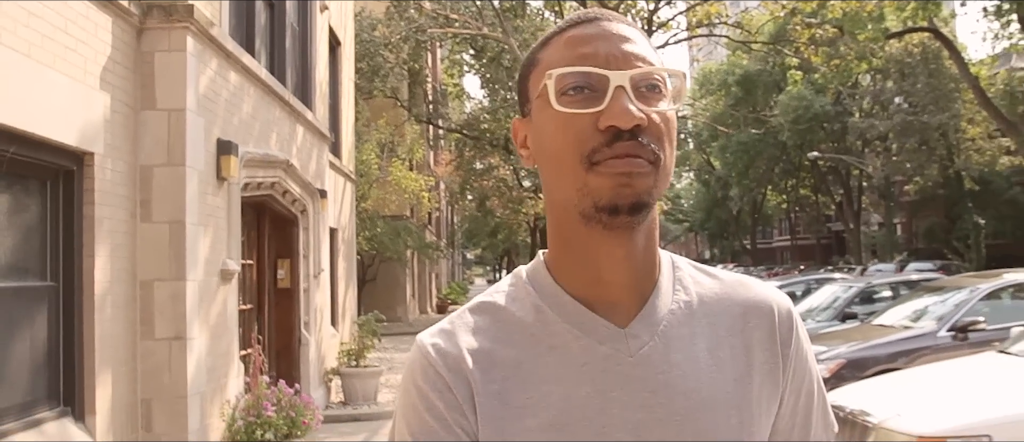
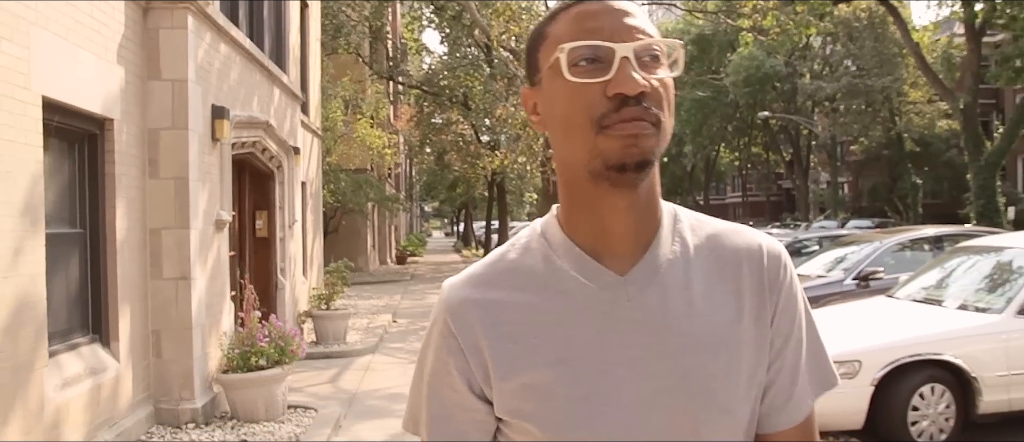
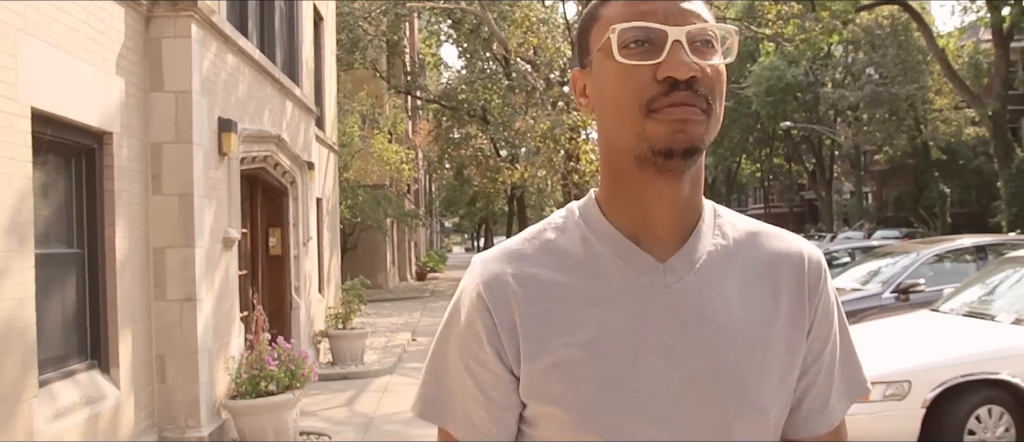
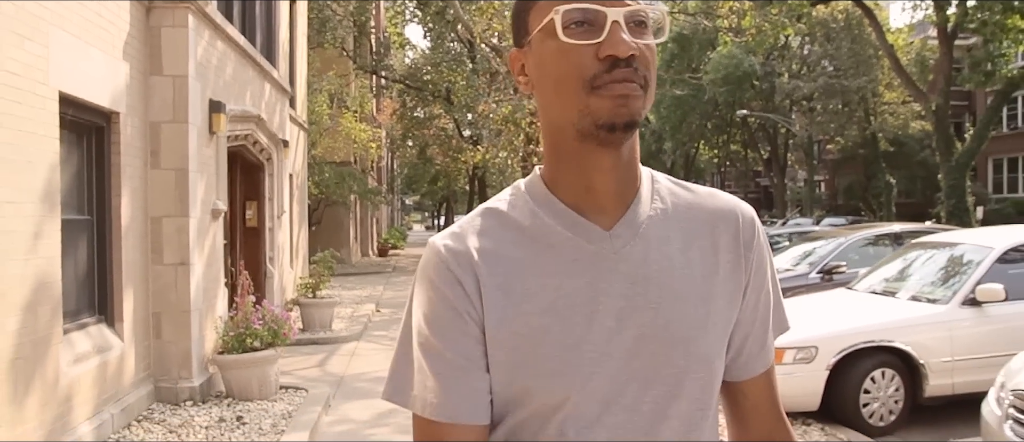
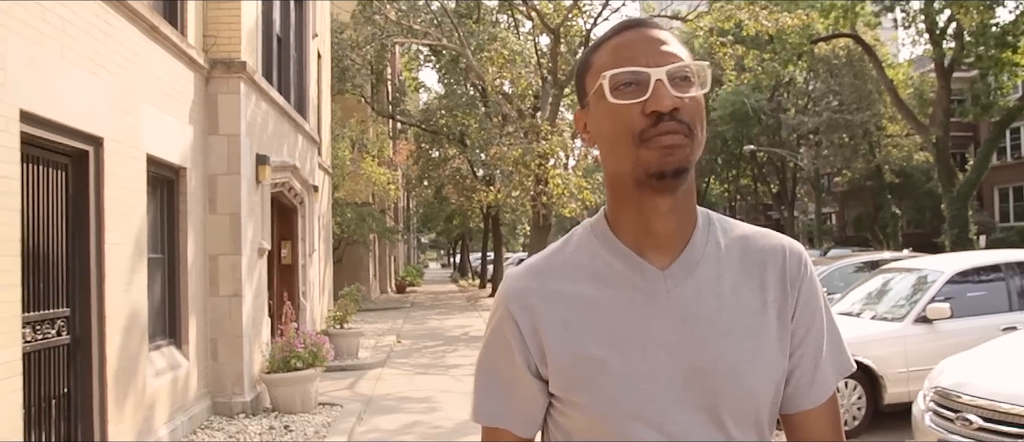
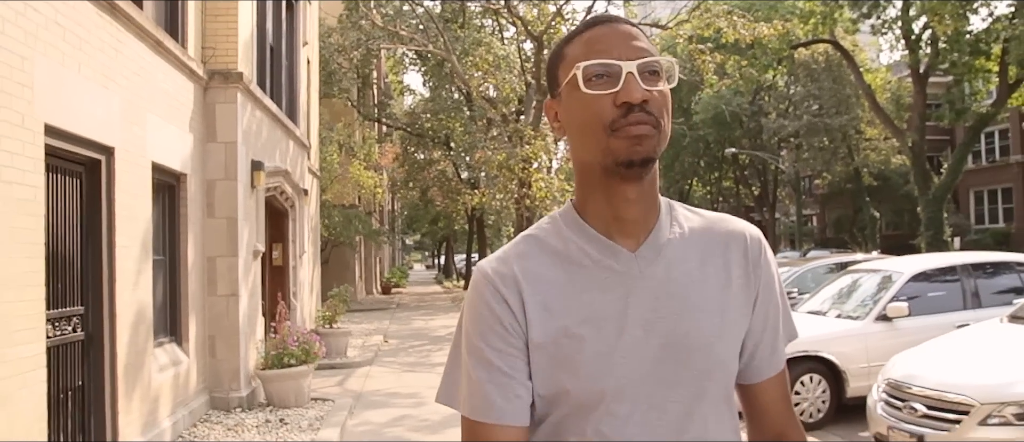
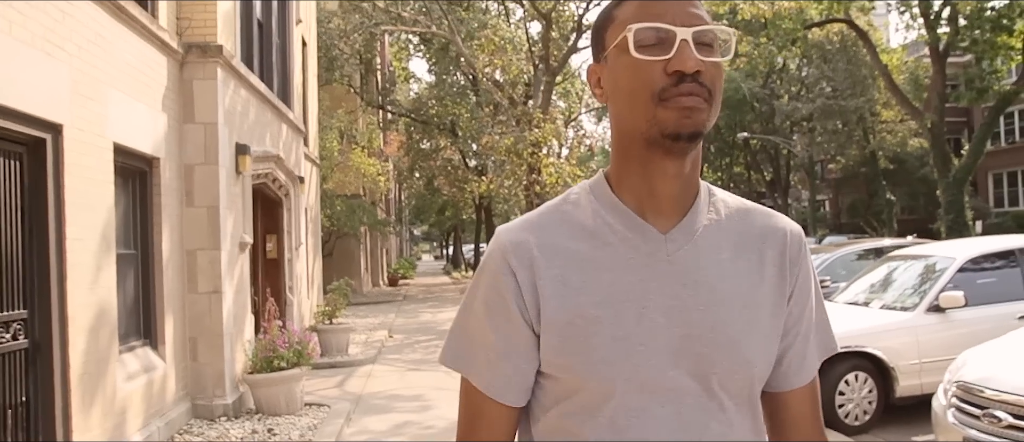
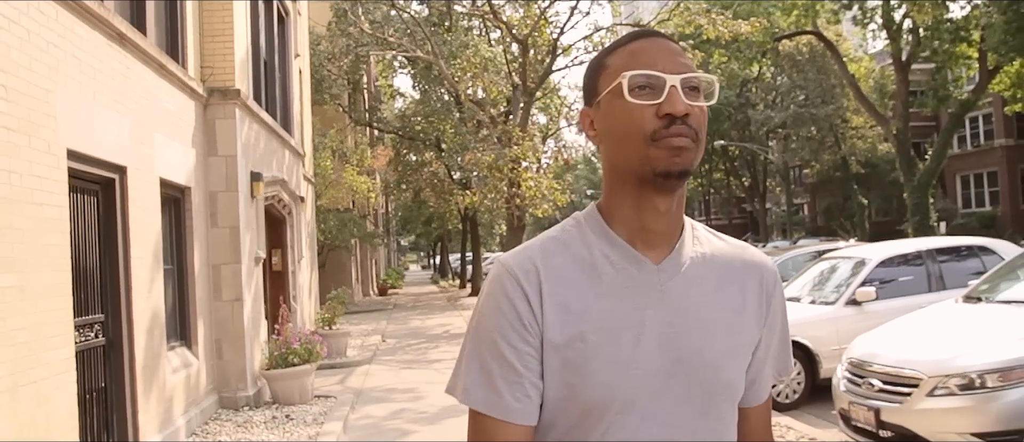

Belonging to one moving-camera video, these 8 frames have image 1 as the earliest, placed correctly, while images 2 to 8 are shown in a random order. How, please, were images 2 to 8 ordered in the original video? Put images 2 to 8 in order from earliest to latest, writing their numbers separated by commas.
3, 2, 4, 7, 5, 6, 8
